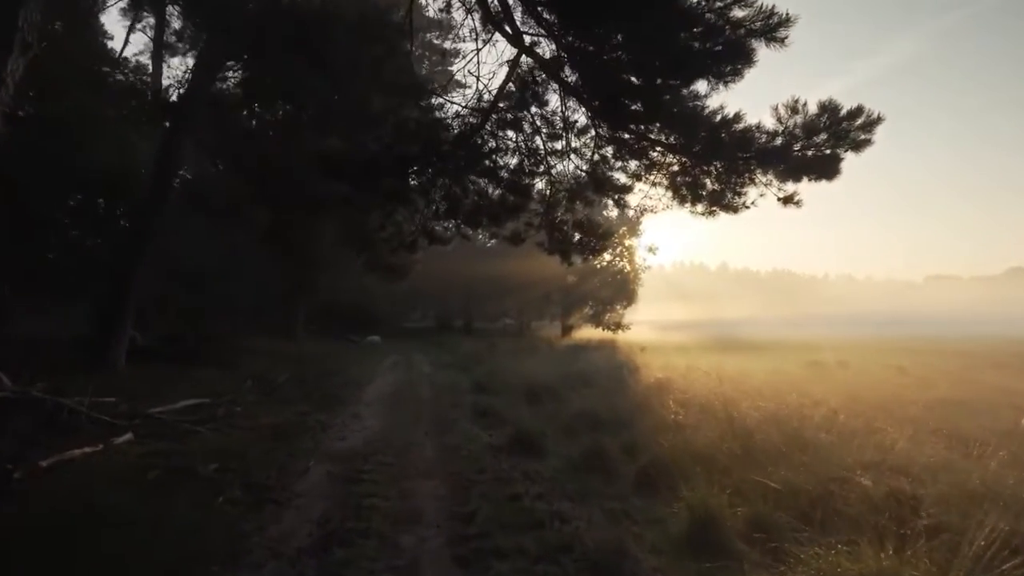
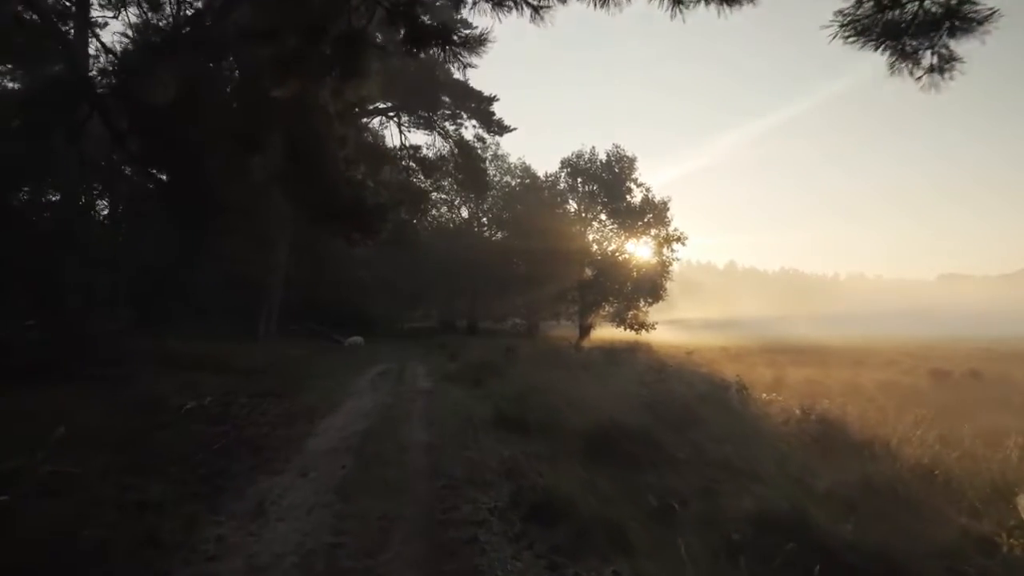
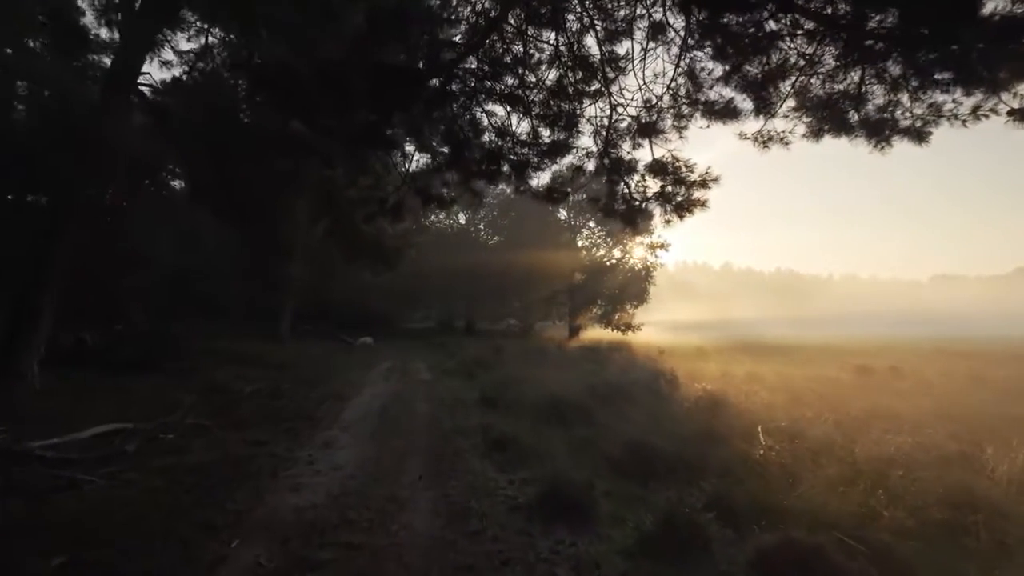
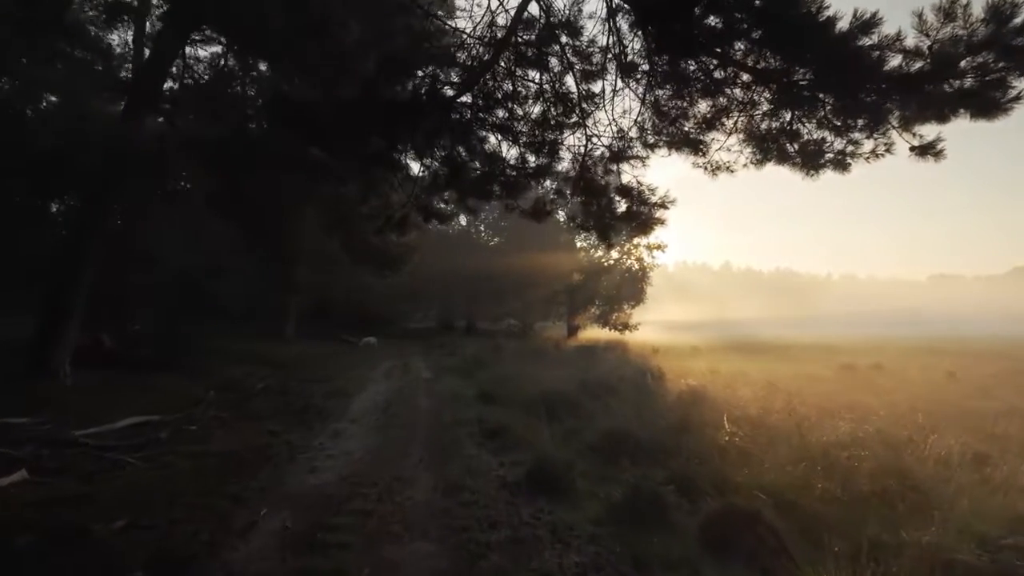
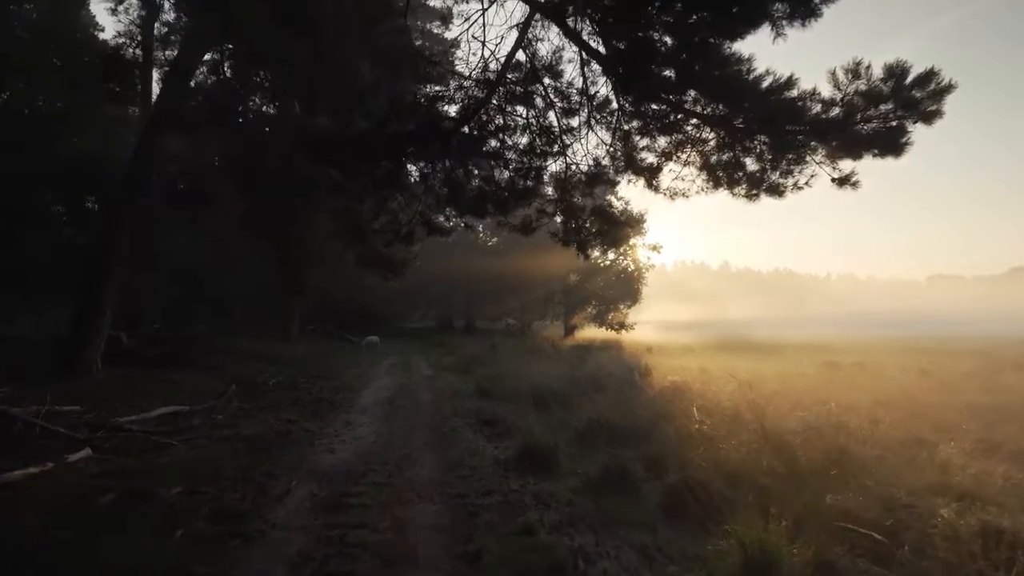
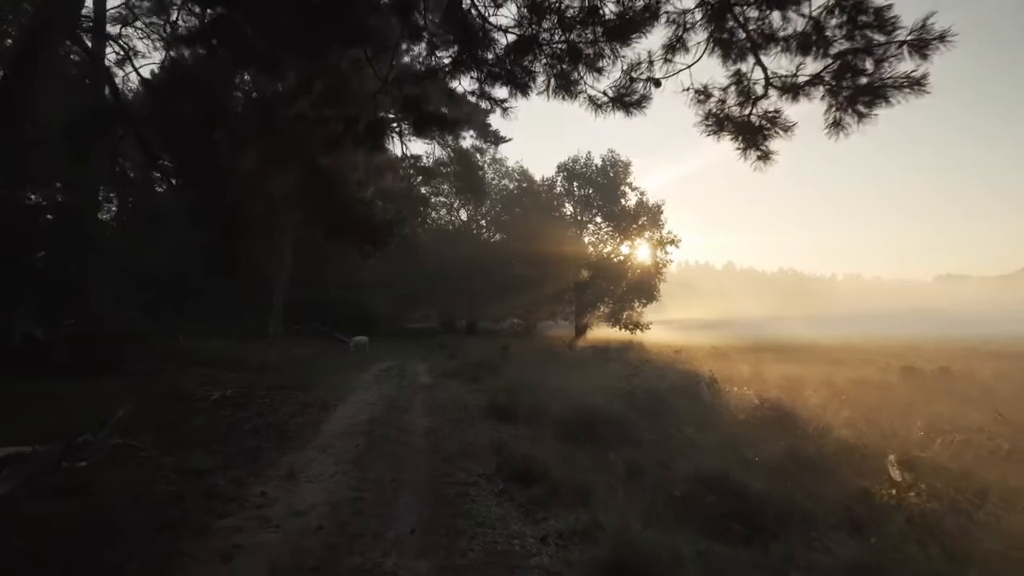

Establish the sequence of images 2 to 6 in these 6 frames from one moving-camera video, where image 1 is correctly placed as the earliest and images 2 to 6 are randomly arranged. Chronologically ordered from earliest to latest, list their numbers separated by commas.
5, 4, 3, 6, 2
